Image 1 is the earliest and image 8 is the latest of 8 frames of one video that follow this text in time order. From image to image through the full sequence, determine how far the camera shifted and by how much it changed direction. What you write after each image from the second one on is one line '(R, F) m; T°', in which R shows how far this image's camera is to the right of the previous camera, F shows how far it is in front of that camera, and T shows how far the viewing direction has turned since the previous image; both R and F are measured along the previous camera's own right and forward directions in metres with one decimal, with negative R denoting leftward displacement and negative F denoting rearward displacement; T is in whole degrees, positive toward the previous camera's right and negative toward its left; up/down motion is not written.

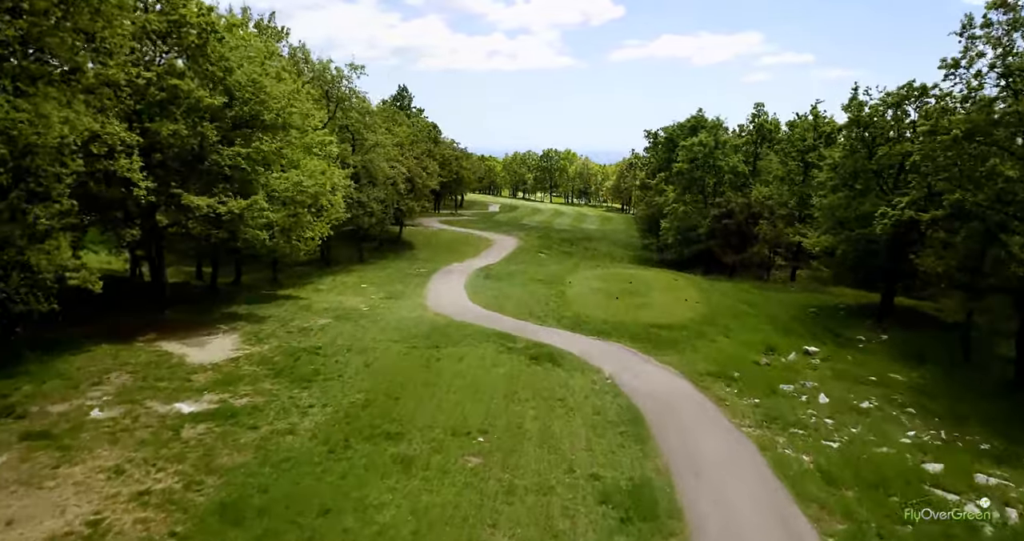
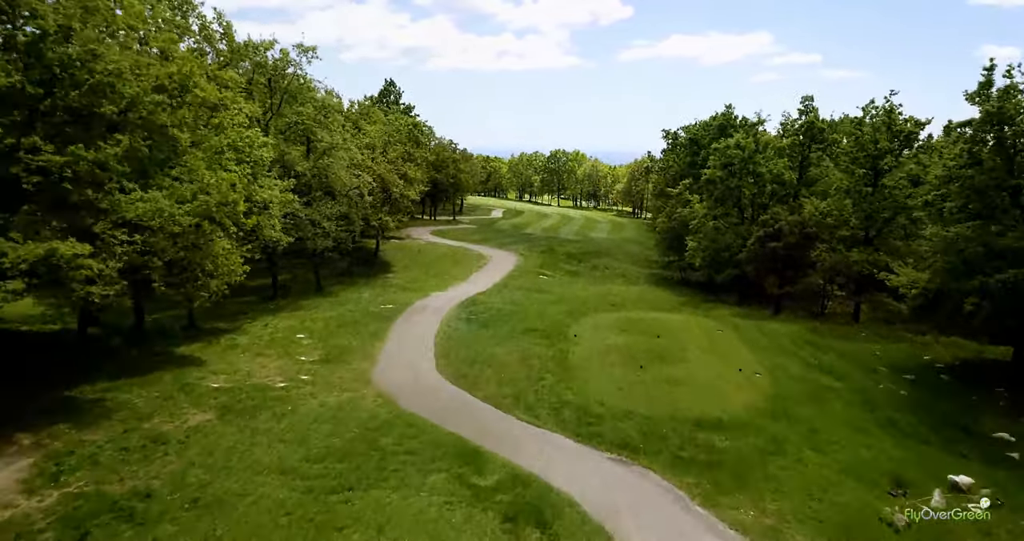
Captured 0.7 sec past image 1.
(+0.9, +8.3) m; -1°
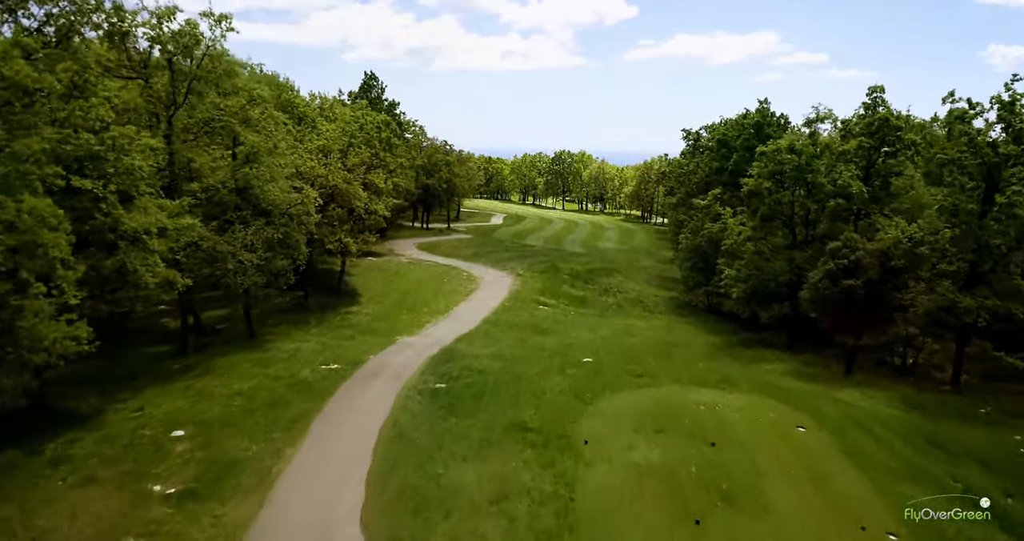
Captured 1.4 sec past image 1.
(+0.7, +8.0) m; 0°
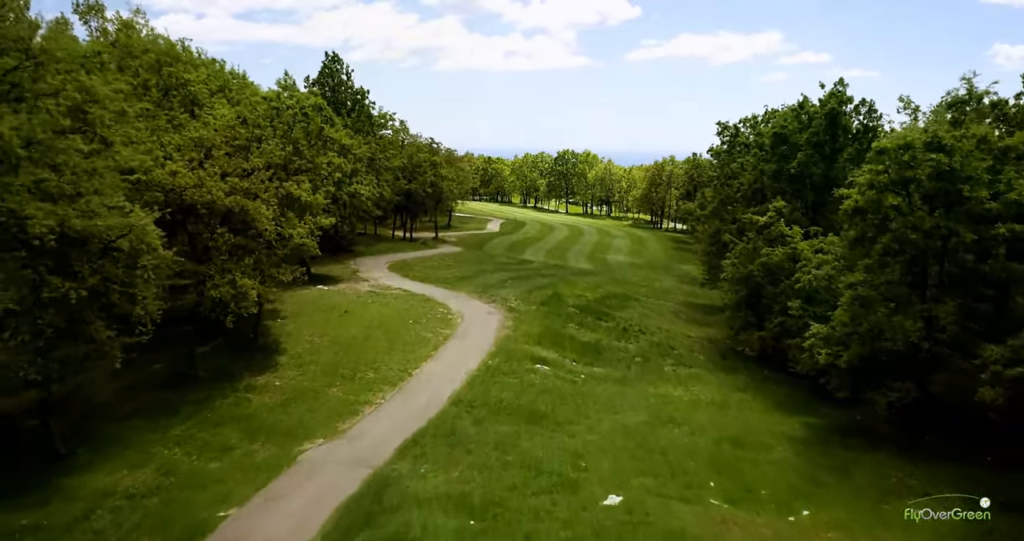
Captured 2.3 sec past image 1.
(+0.7, +10.7) m; 0°
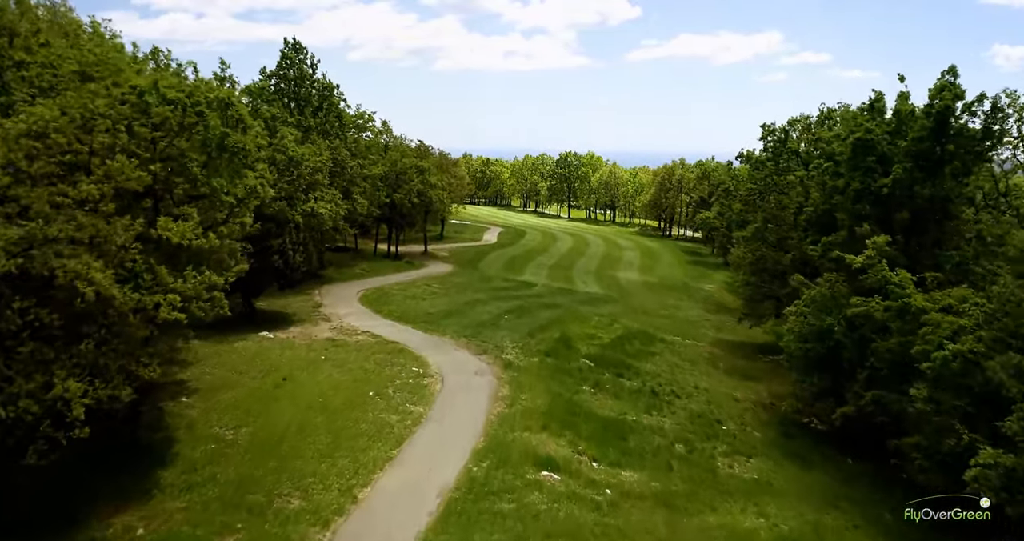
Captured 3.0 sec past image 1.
(+0.2, +8.2) m; 0°
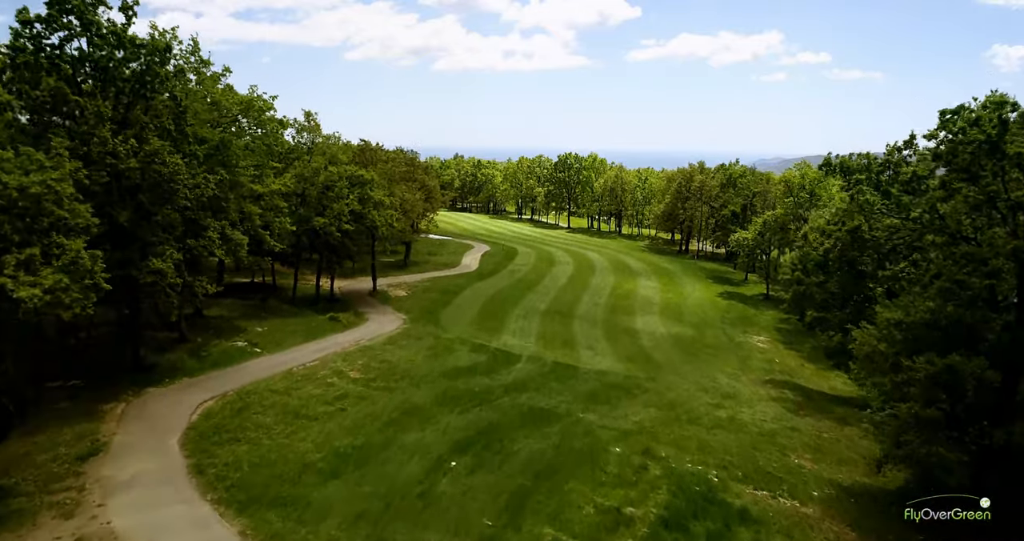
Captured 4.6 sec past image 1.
(+1.6, +17.6) m; 0°
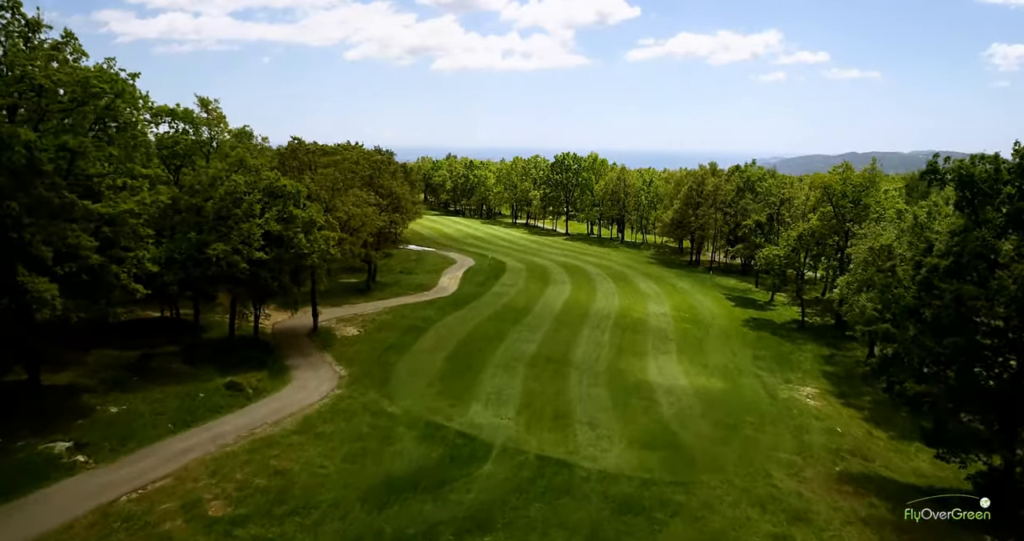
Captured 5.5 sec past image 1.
(+1.3, +10.7) m; 0°
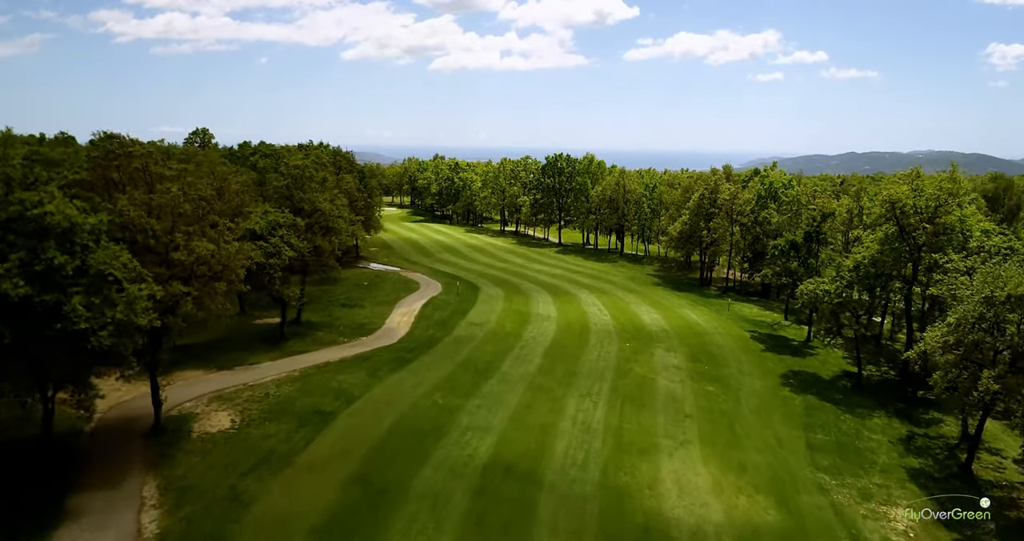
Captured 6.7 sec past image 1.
(+2.3, +13.2) m; 0°
